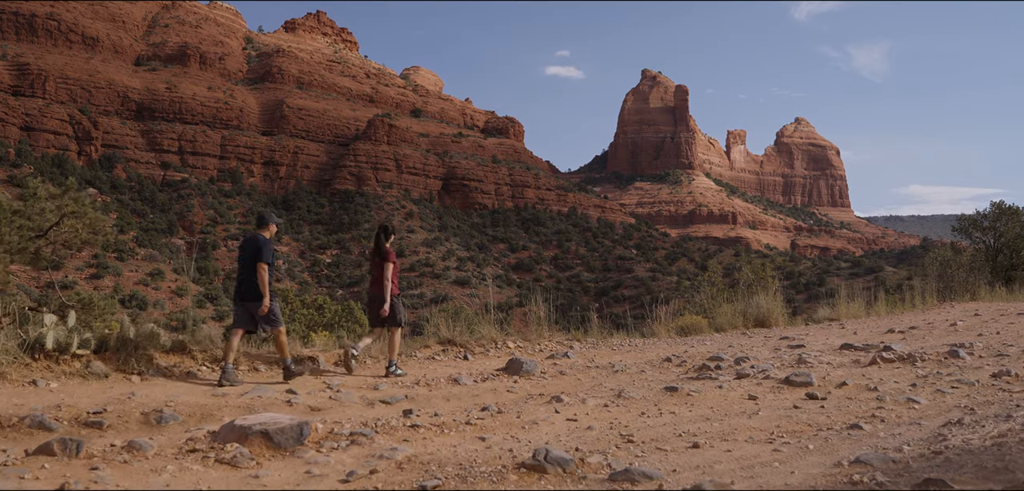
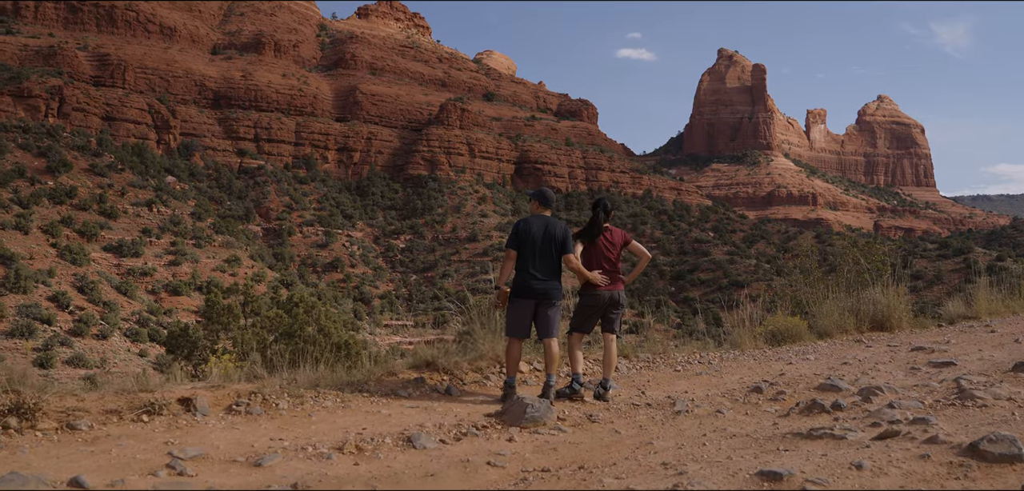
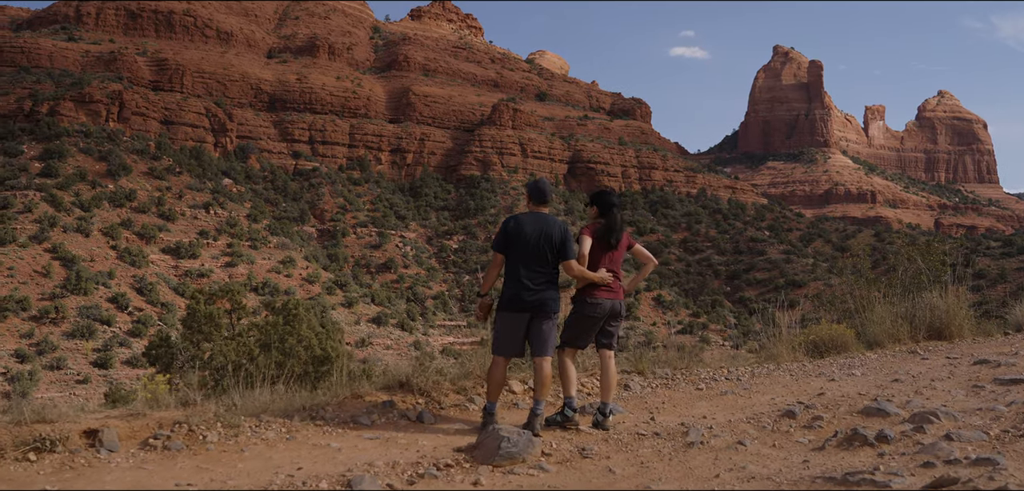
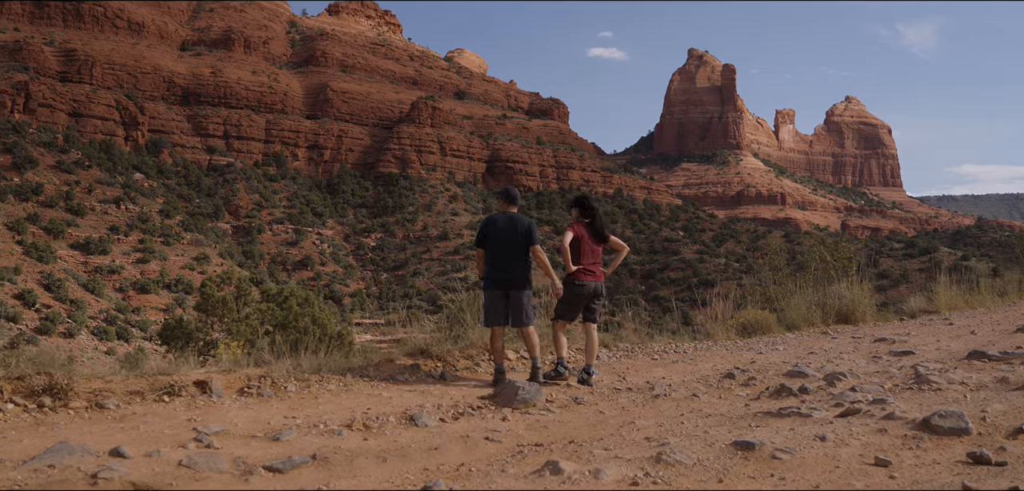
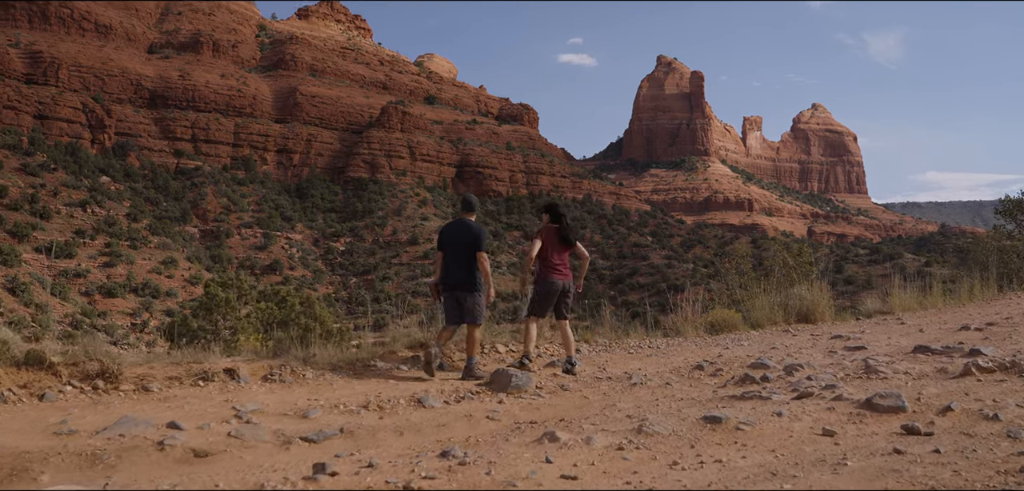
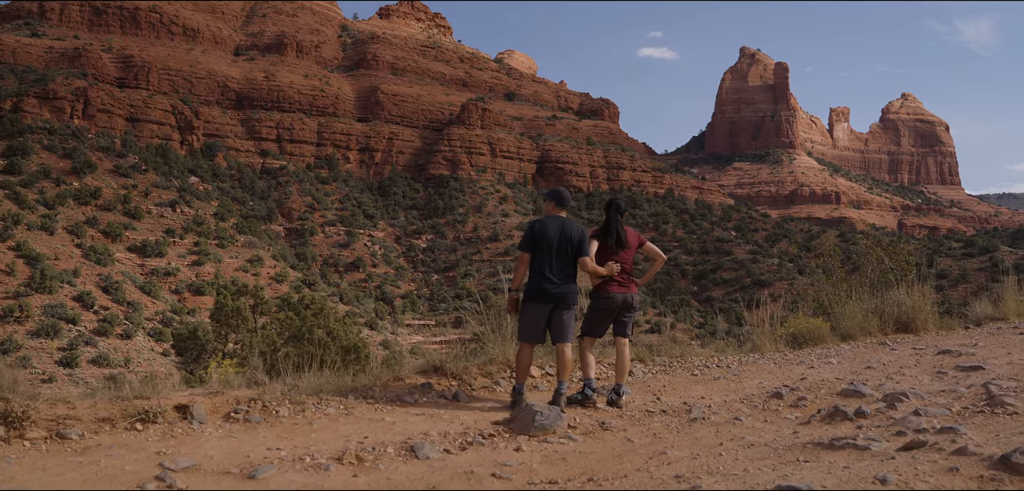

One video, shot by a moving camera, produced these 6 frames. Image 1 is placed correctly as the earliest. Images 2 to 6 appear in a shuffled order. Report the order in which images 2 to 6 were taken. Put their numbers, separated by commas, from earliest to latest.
5, 4, 2, 6, 3
